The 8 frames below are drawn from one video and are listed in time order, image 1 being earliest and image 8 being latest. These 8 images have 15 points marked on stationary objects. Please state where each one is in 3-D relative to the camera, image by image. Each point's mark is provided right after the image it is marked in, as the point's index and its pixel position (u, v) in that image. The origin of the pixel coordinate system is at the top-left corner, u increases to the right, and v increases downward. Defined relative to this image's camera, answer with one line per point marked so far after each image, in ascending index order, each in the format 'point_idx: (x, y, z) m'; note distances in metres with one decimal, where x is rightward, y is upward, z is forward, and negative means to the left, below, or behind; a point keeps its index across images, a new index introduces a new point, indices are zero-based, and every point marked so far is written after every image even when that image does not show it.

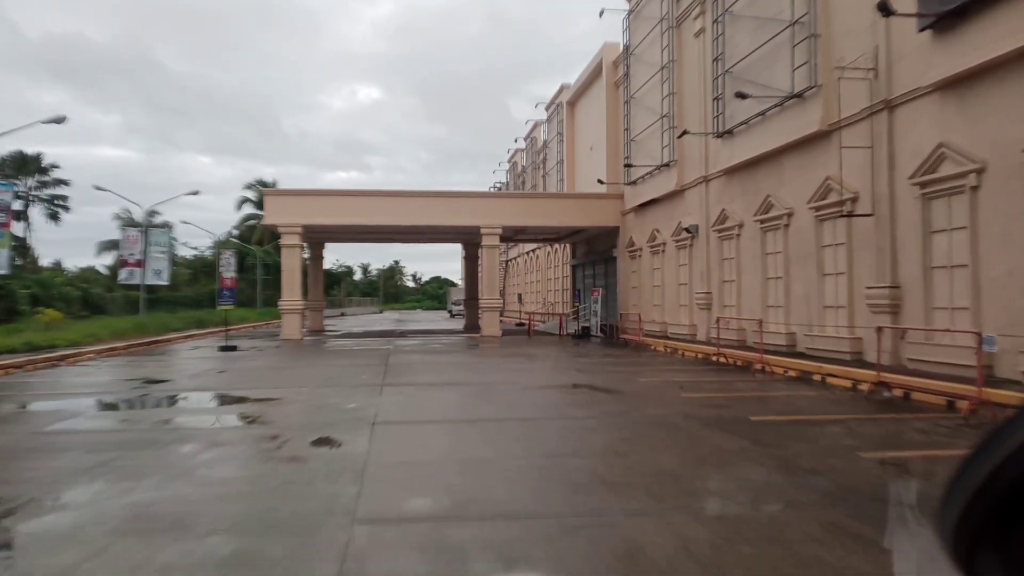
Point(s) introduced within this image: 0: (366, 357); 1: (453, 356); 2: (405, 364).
0: (-4.1, -1.8, +20.0) m
1: (-1.6, -1.8, +19.6) m
2: (-2.5, -1.7, +16.9) m
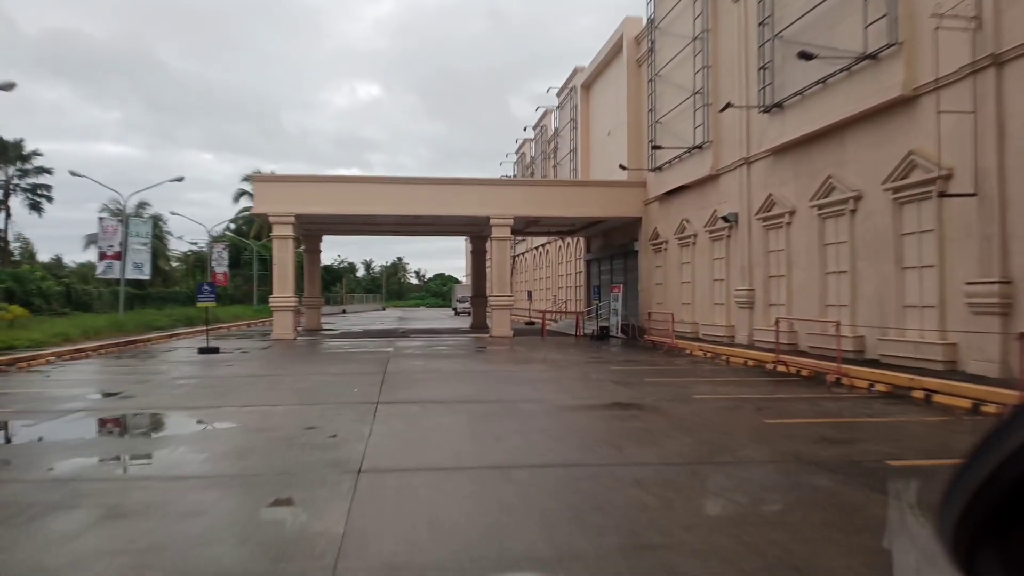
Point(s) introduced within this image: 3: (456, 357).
0: (-3.7, -1.7, +17.3) m
1: (-1.2, -1.6, +16.9) m
2: (-2.1, -1.6, +14.3) m
3: (-1.4, -1.7, +18.5) m
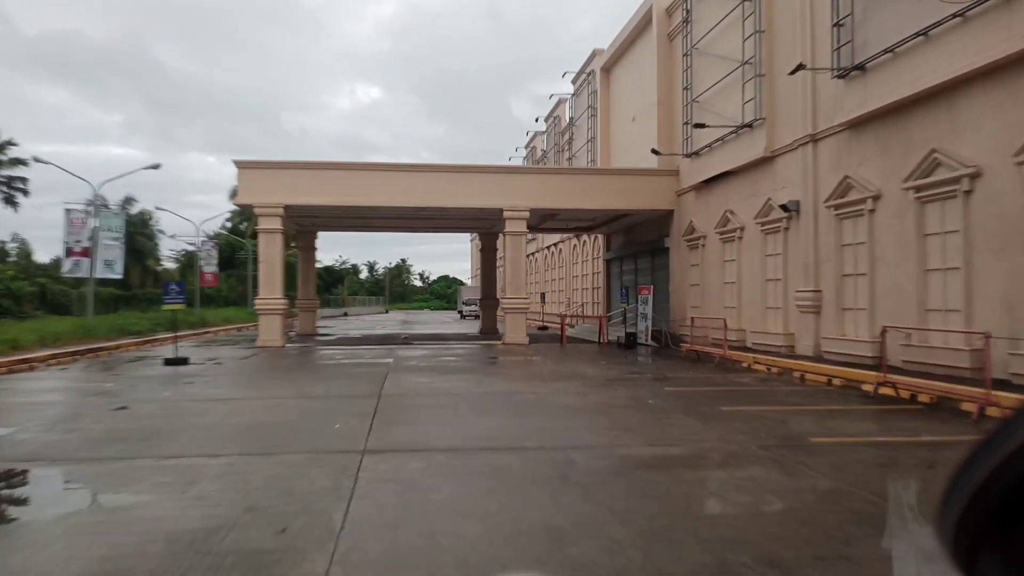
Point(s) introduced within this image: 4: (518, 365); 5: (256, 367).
0: (-3.2, -1.7, +14.2) m
1: (-0.8, -1.6, +13.8) m
2: (-1.7, -1.6, +11.2) m
3: (-1.0, -1.7, +15.3) m
4: (+0.1, -1.7, +16.6) m
5: (-6.0, -1.8, +17.3) m
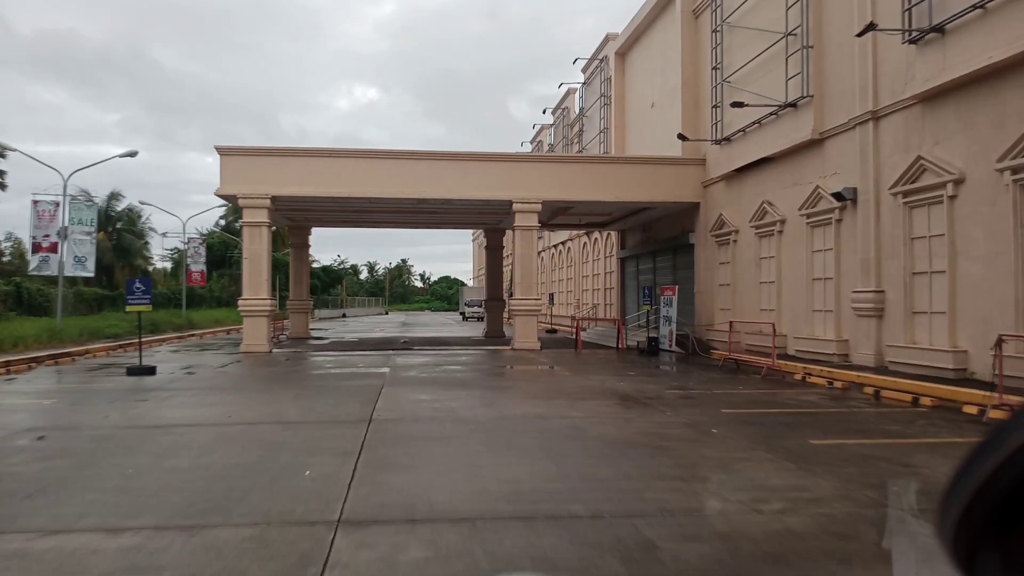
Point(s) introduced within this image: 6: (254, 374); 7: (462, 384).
0: (-2.9, -1.7, +12.0) m
1: (-0.5, -1.6, +11.6) m
2: (-1.4, -1.5, +9.0) m
3: (-0.7, -1.6, +13.1) m
4: (+0.4, -1.7, +14.4) m
5: (-5.7, -1.8, +15.1) m
6: (-5.6, -1.8, +16.0) m
7: (-0.9, -1.6, +12.6) m
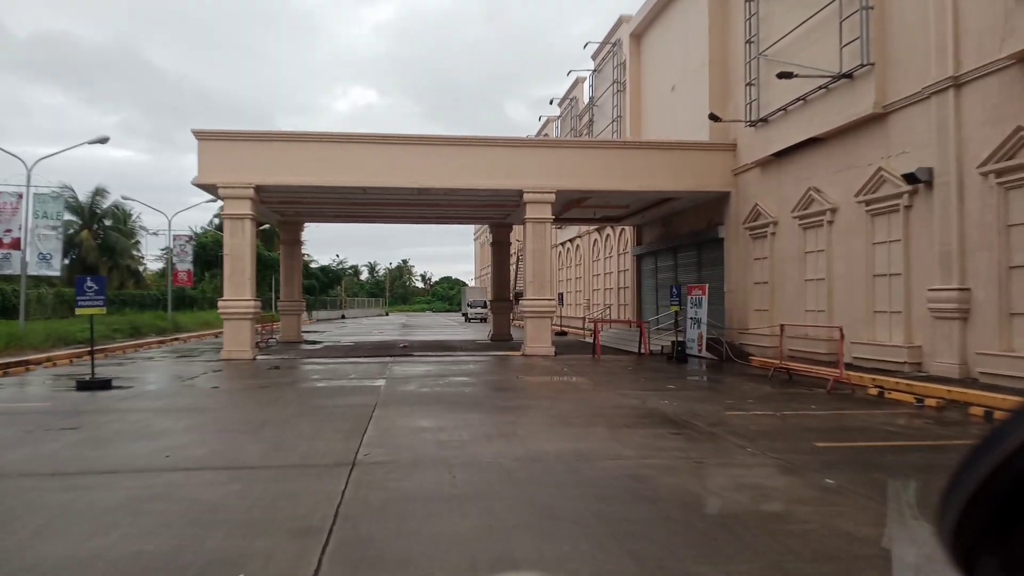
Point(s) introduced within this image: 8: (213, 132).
0: (-2.6, -1.6, +9.8) m
1: (-0.2, -1.6, +9.4) m
2: (-1.1, -1.5, +6.8) m
3: (-0.4, -1.6, +10.9) m
4: (+0.7, -1.7, +12.1) m
5: (-5.4, -1.8, +12.9) m
6: (-5.3, -1.8, +13.7) m
7: (-0.6, -1.6, +10.4) m
8: (-7.7, +4.0, +19.1) m
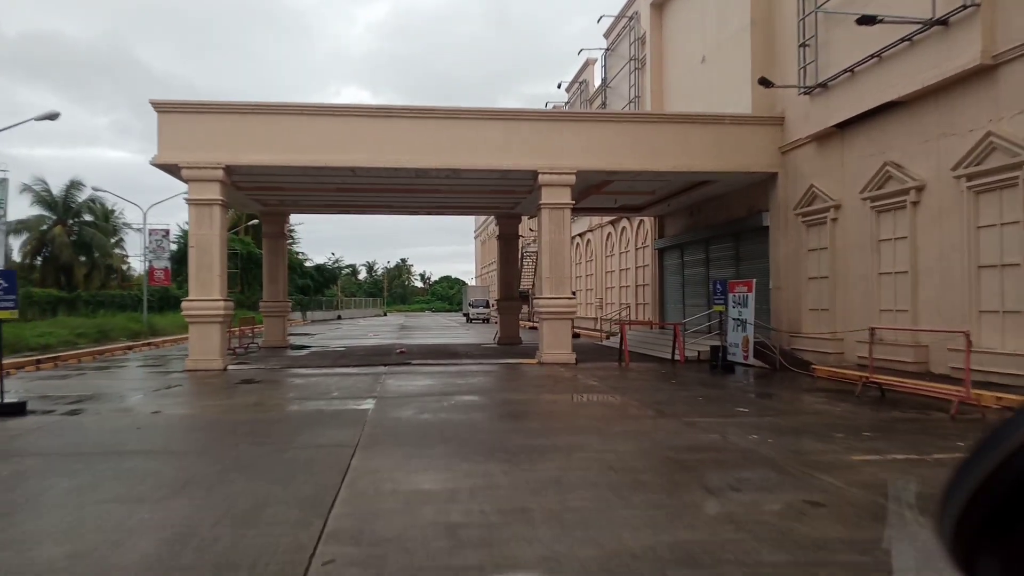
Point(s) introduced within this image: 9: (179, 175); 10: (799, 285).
0: (-2.3, -1.6, +7.0) m
1: (+0.1, -1.5, +6.6) m
2: (-0.7, -1.5, +4.0) m
3: (-0.1, -1.6, +8.1) m
4: (+1.0, -1.6, +9.3) m
5: (-5.1, -1.8, +10.0) m
6: (-4.9, -1.8, +10.9) m
7: (-0.2, -1.6, +7.6) m
8: (-7.4, +4.0, +16.3) m
9: (-7.5, +2.5, +16.7) m
10: (+6.5, +0.1, +17.0) m
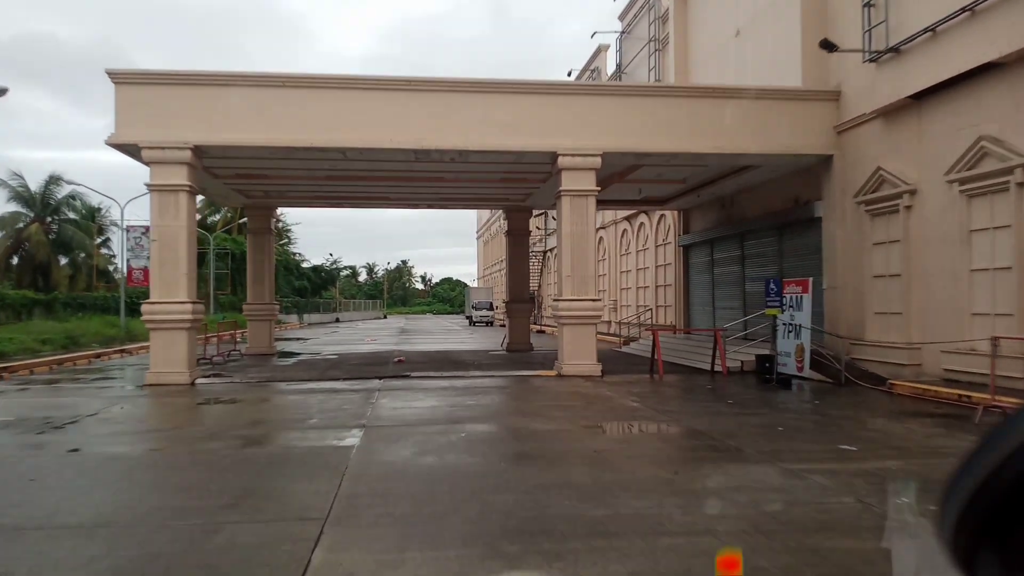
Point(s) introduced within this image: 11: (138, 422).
0: (-2.0, -1.6, +4.6) m
1: (+0.4, -1.5, +4.2) m
2: (-0.5, -1.4, +1.6) m
3: (+0.2, -1.5, +5.7) m
4: (+1.3, -1.6, +7.0) m
5: (-4.8, -1.7, +7.7) m
6: (-4.6, -1.8, +8.6) m
7: (+0.1, -1.5, +5.2) m
8: (-7.1, +4.0, +13.9) m
9: (-7.2, +2.5, +14.4) m
10: (+6.8, +0.1, +14.6) m
11: (-5.1, -1.8, +10.1) m
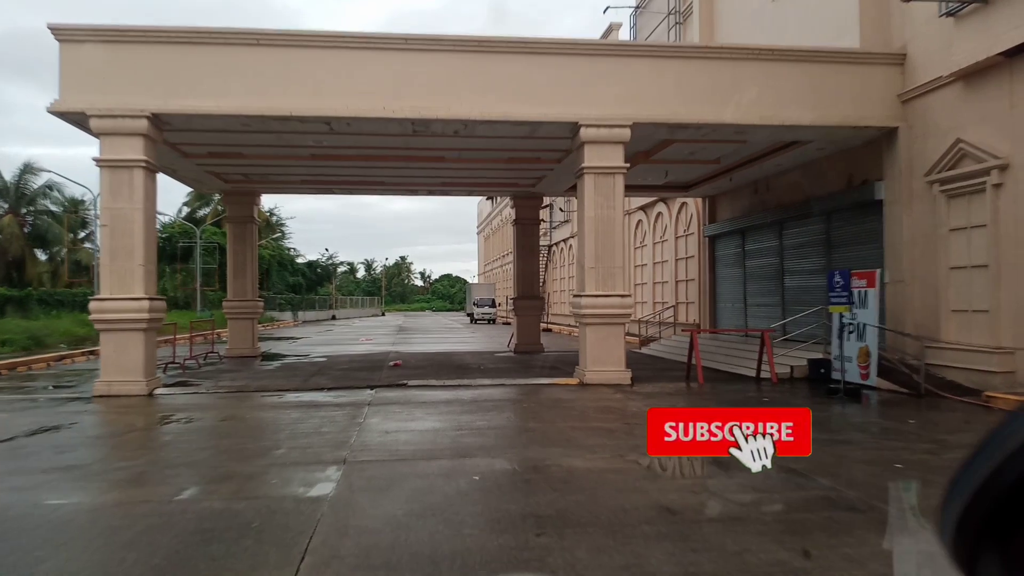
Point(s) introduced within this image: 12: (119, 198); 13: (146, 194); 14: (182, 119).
0: (-1.7, -1.5, +2.5) m
1: (+0.7, -1.4, +2.1) m
2: (-0.2, -1.4, -0.5) m
3: (+0.5, -1.5, +3.6) m
4: (+1.6, -1.5, +4.8) m
5: (-4.5, -1.7, +5.6) m
6: (-4.4, -1.7, +6.4) m
7: (+0.3, -1.5, +3.1) m
8: (-6.8, +4.1, +11.8) m
9: (-6.9, +2.6, +12.2) m
10: (+7.0, +0.2, +12.5) m
11: (-4.8, -1.8, +8.0) m
12: (-6.3, +1.4, +12.0) m
13: (-6.0, +1.5, +12.2) m
14: (-5.5, +2.8, +12.3) m
